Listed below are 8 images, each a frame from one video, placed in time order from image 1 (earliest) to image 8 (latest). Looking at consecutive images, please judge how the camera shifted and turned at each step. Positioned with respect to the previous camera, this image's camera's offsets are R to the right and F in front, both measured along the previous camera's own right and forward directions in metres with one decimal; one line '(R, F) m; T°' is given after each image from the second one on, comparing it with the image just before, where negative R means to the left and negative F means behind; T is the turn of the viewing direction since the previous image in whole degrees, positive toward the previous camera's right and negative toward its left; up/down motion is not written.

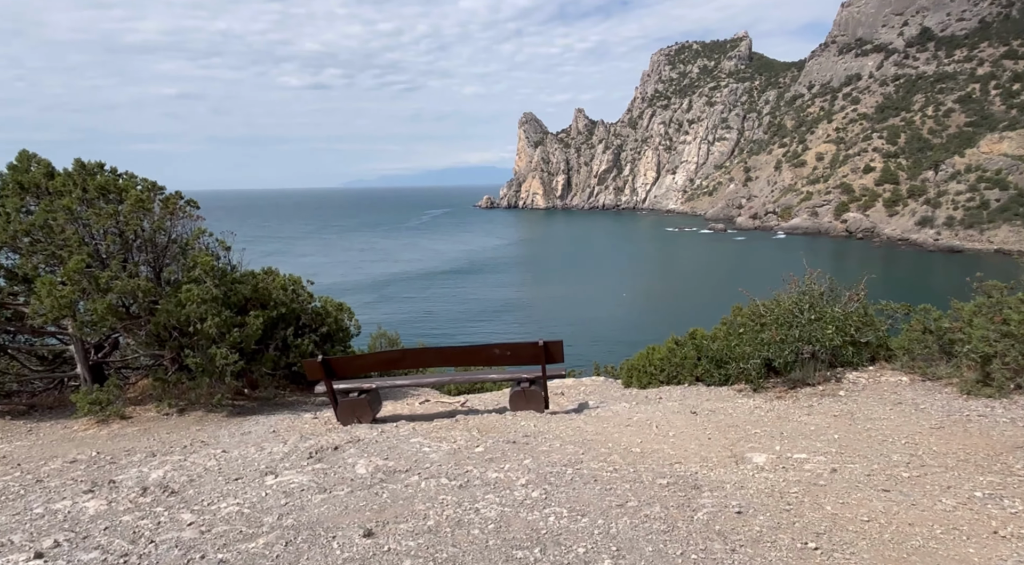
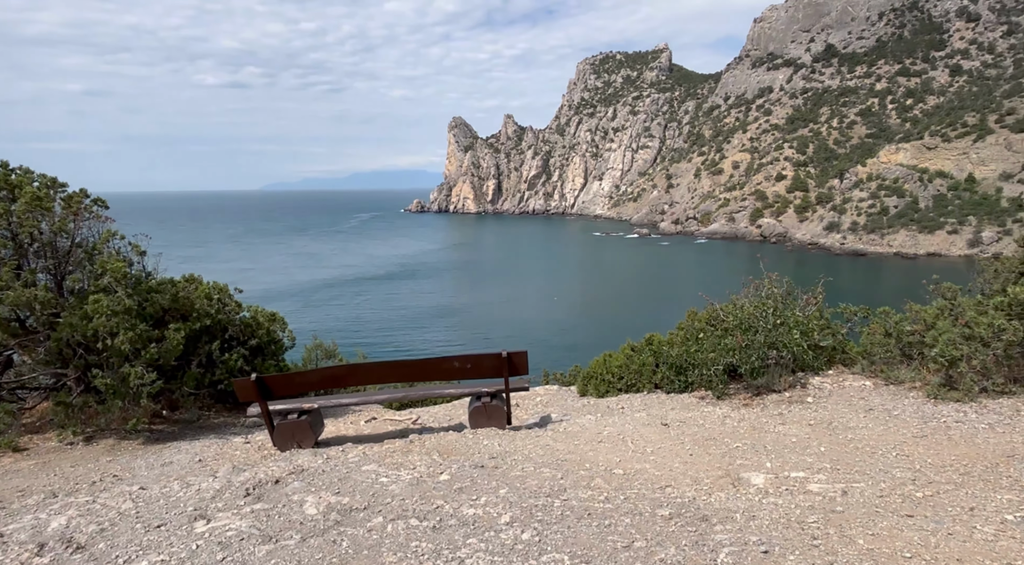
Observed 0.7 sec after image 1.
(-0.3, +0.5) m; +6°
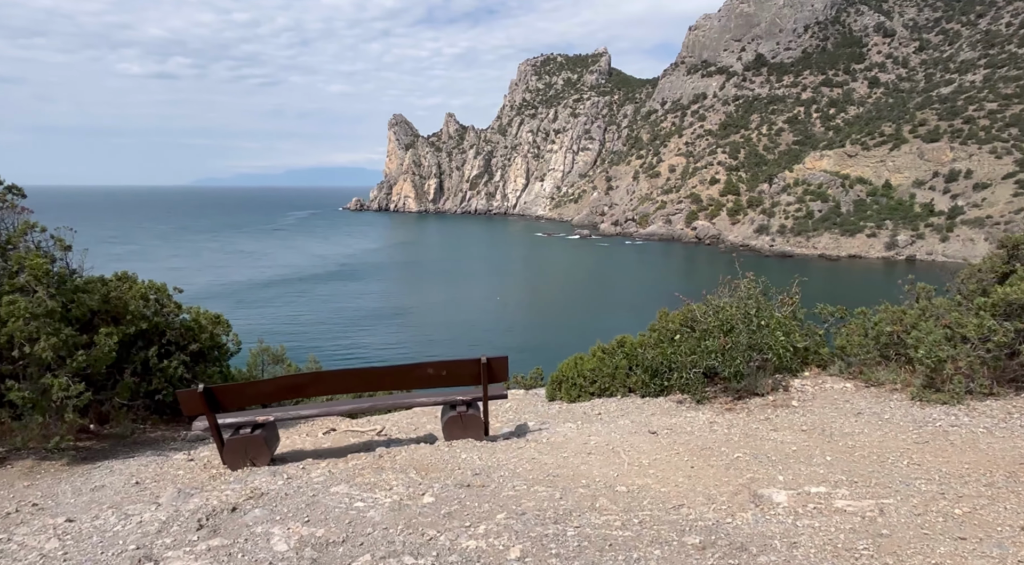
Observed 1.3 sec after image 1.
(-0.3, +0.5) m; +5°
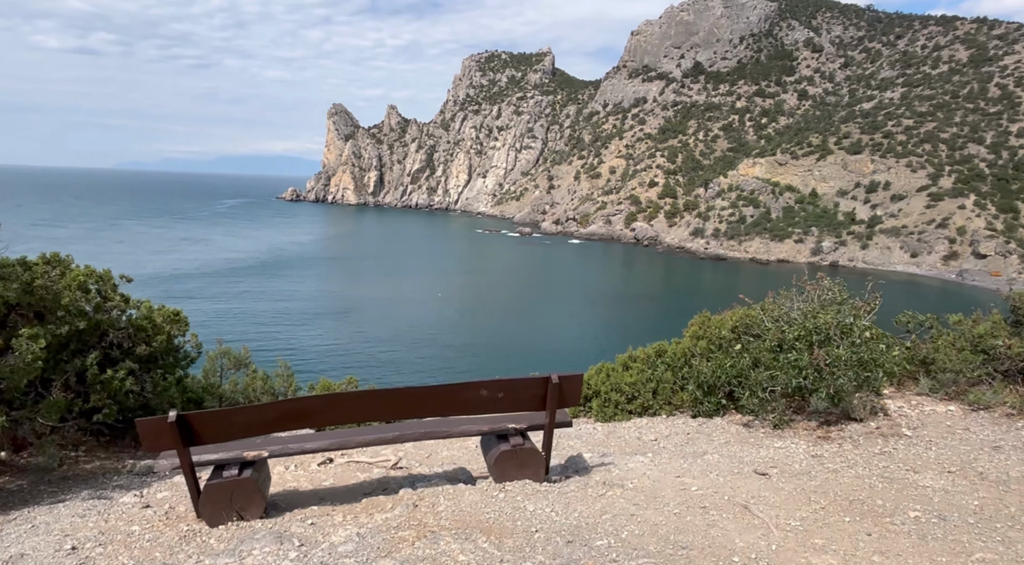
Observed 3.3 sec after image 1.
(-0.9, +1.4) m; +5°
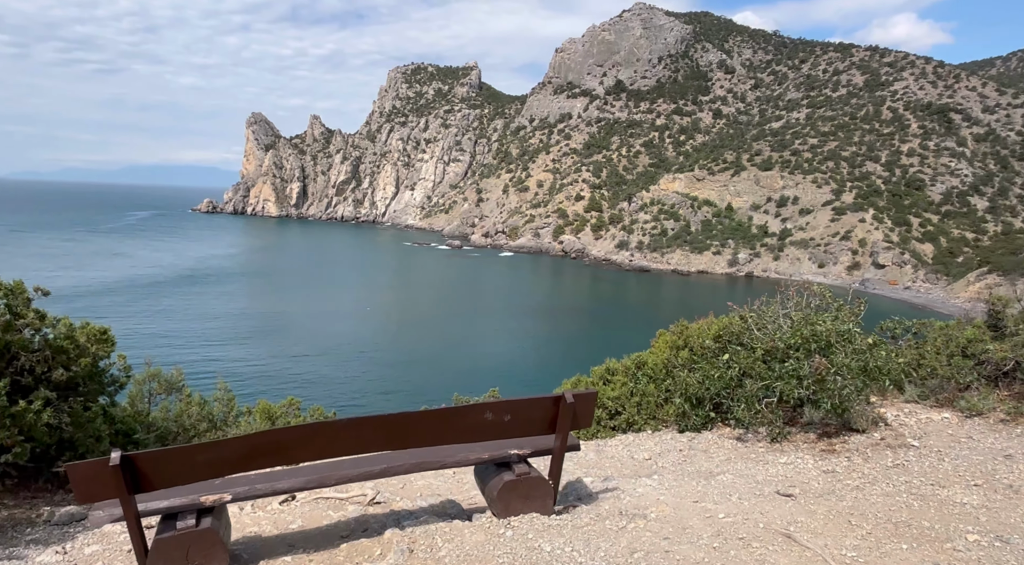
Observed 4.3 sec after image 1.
(-0.5, +0.5) m; +6°
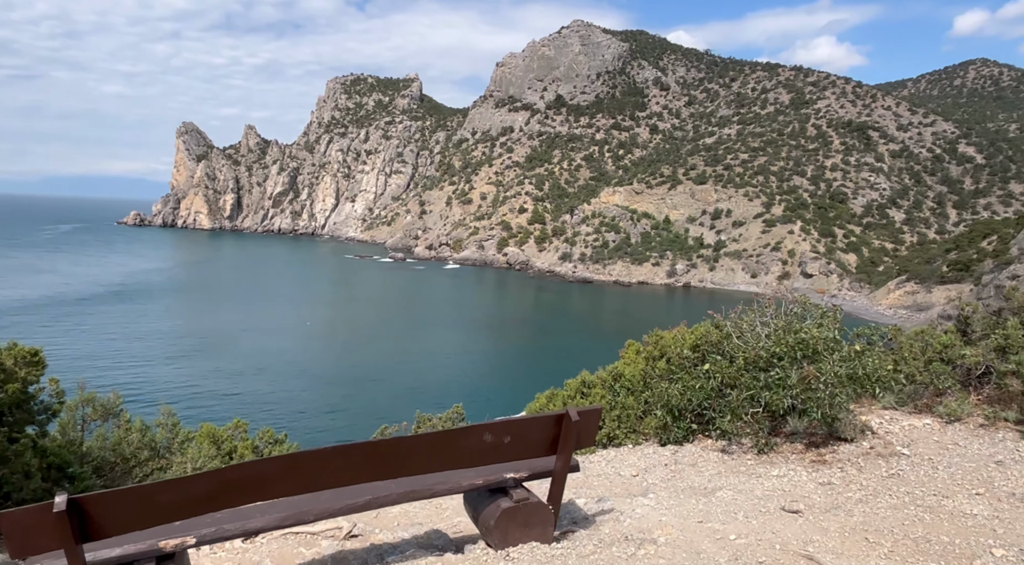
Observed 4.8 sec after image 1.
(-0.3, +0.3) m; +5°
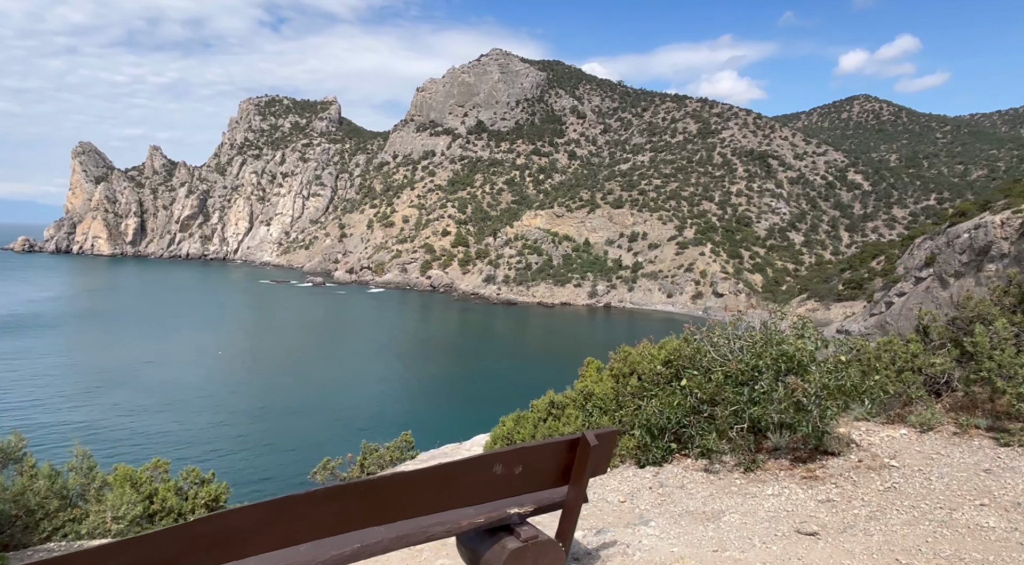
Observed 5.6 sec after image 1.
(-0.4, +0.4) m; +7°
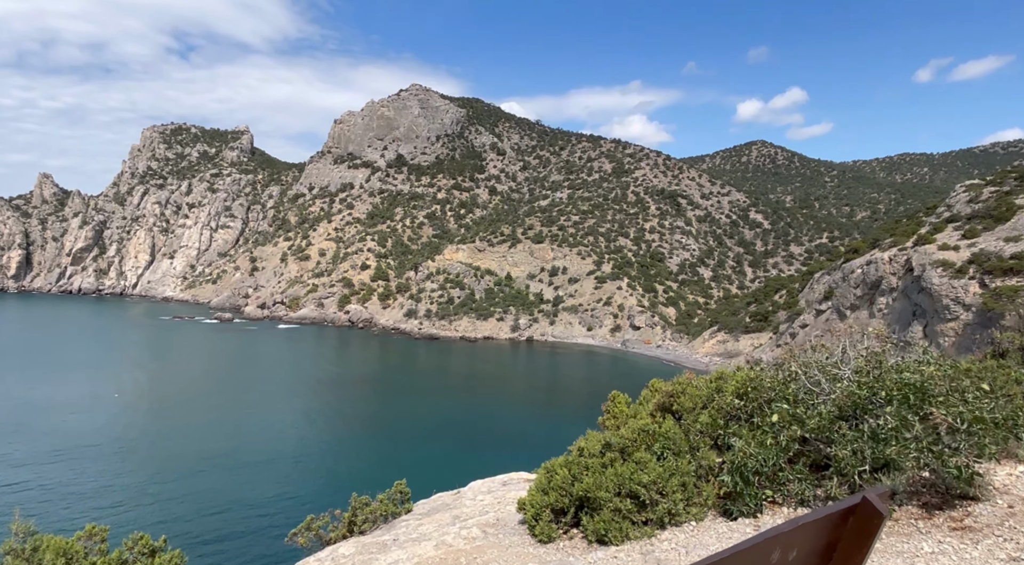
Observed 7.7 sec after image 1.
(-1.2, +1.0) m; +7°
